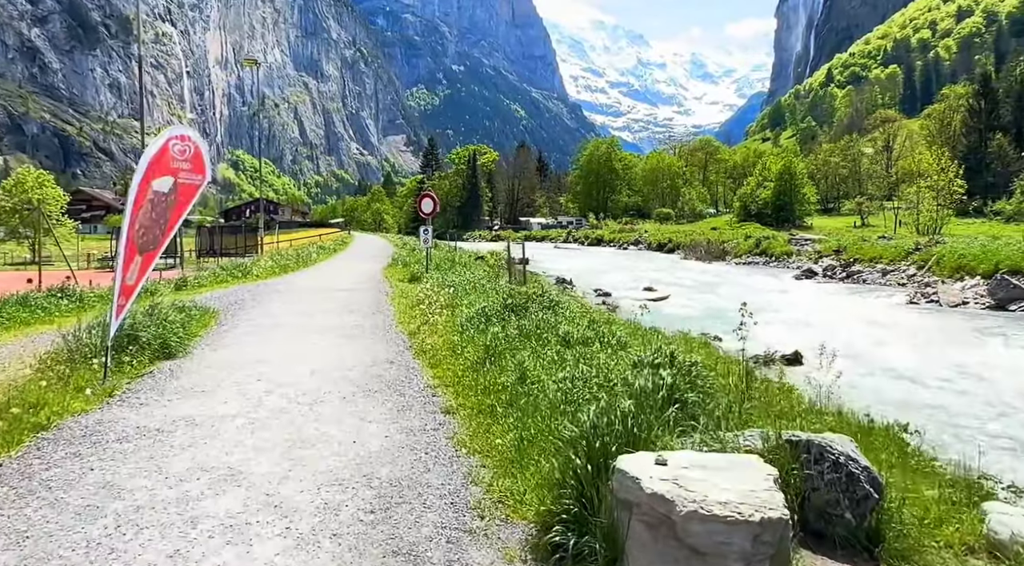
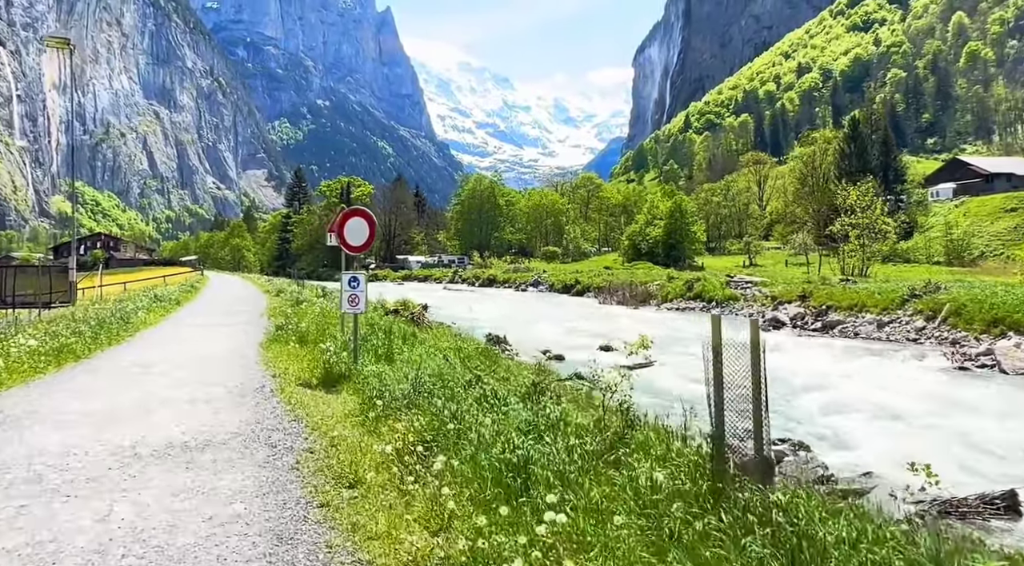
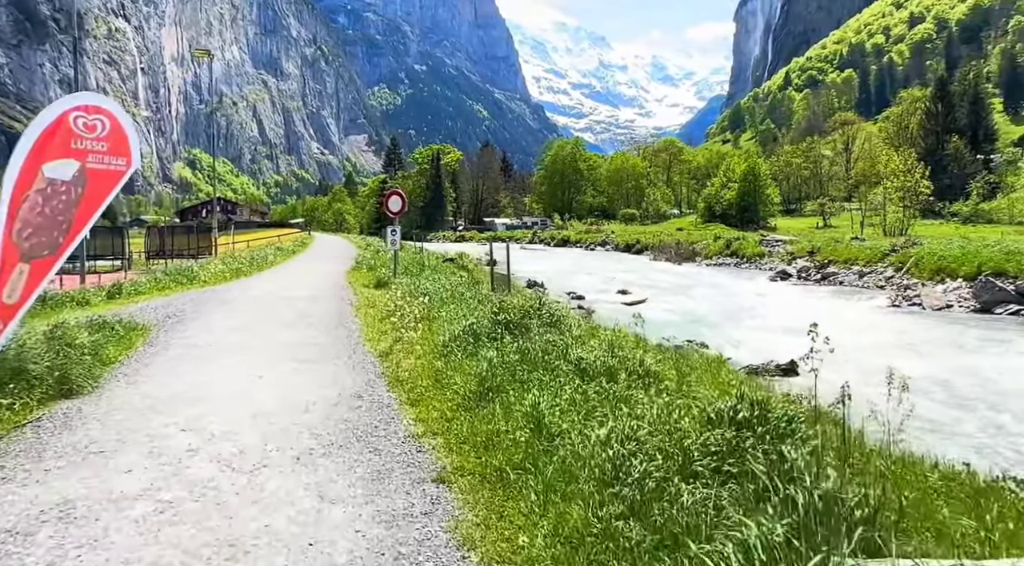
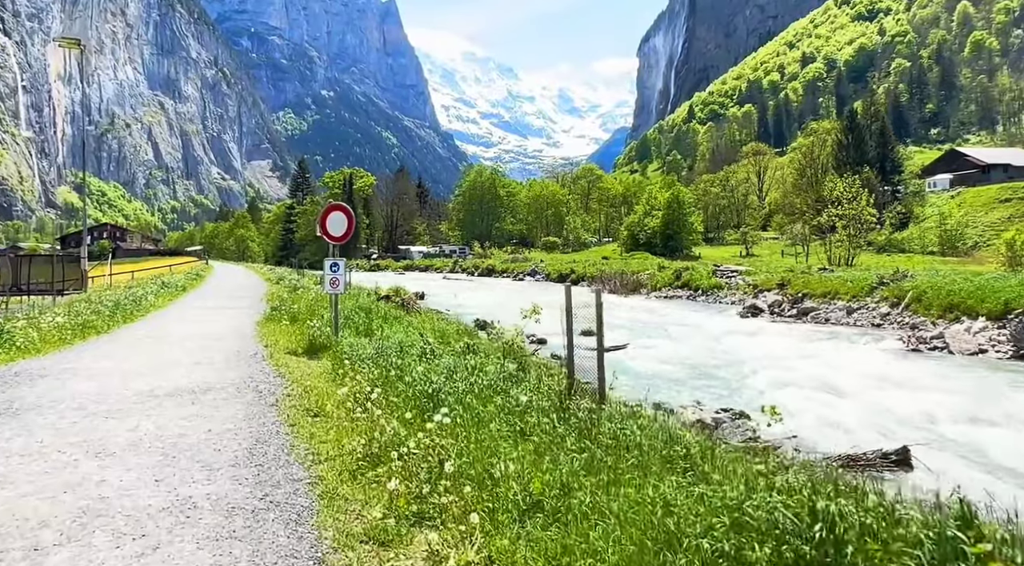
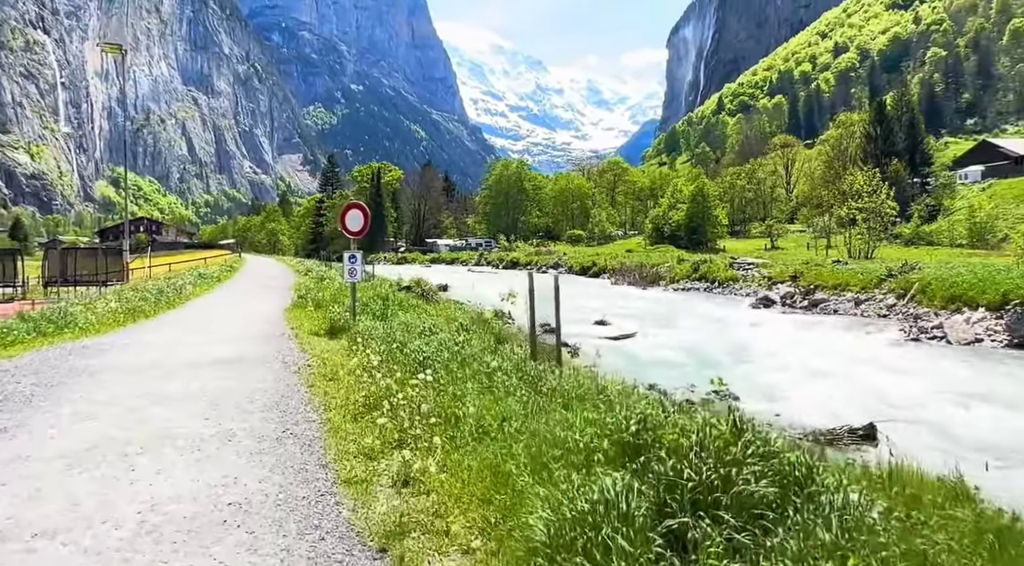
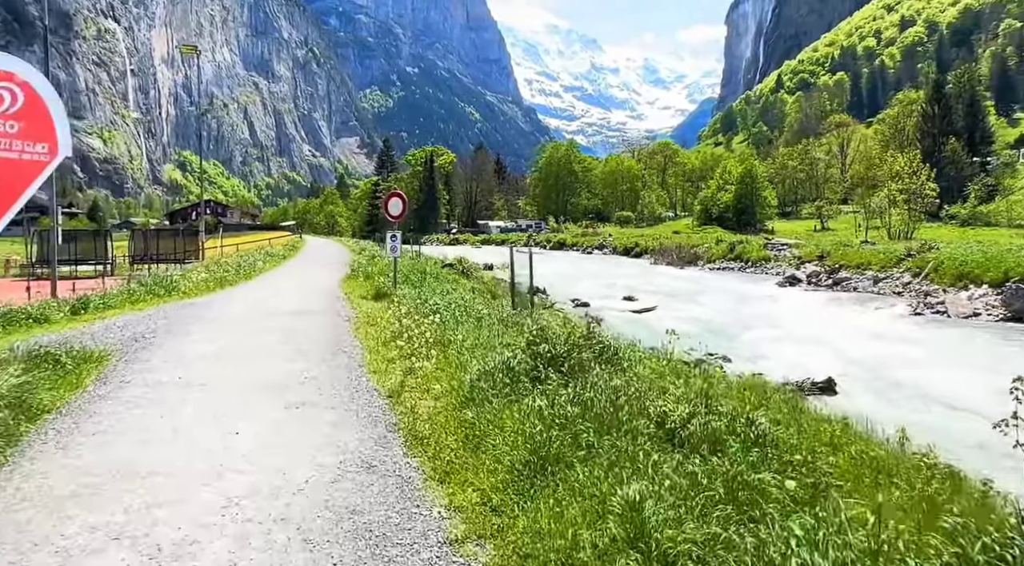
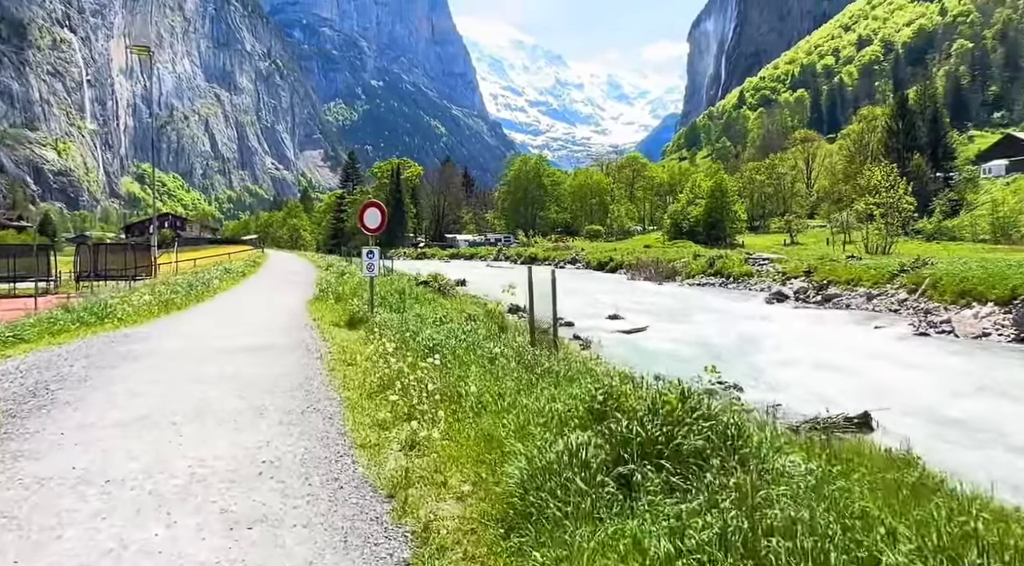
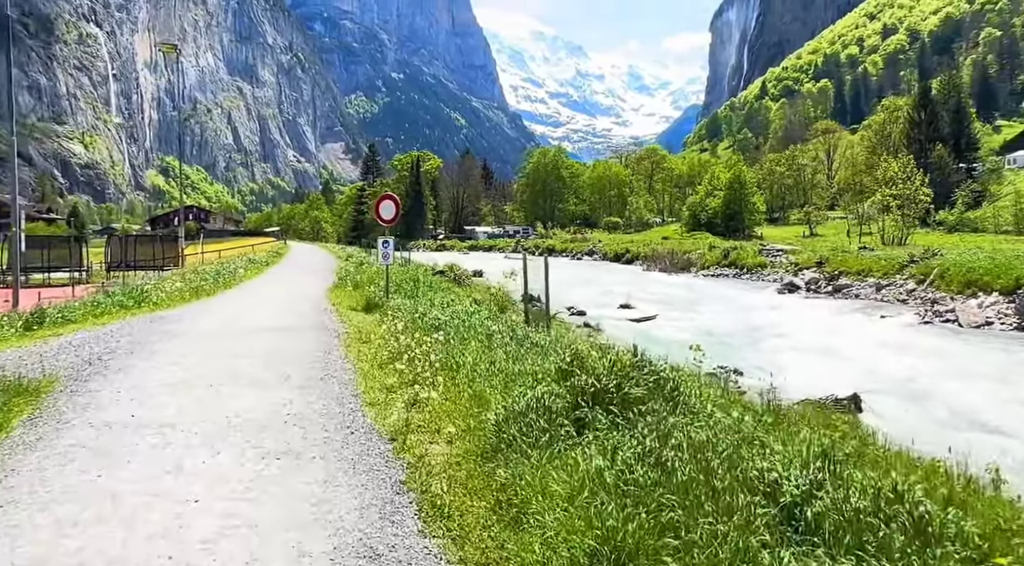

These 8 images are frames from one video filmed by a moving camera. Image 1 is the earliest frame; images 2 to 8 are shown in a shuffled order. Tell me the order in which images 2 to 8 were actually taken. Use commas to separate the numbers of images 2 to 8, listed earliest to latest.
3, 6, 8, 7, 5, 4, 2
